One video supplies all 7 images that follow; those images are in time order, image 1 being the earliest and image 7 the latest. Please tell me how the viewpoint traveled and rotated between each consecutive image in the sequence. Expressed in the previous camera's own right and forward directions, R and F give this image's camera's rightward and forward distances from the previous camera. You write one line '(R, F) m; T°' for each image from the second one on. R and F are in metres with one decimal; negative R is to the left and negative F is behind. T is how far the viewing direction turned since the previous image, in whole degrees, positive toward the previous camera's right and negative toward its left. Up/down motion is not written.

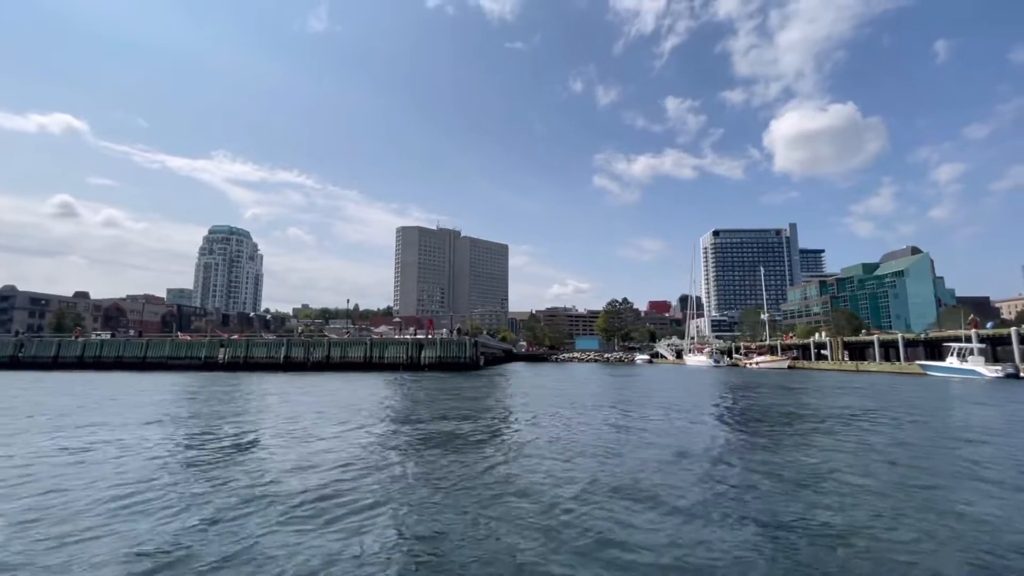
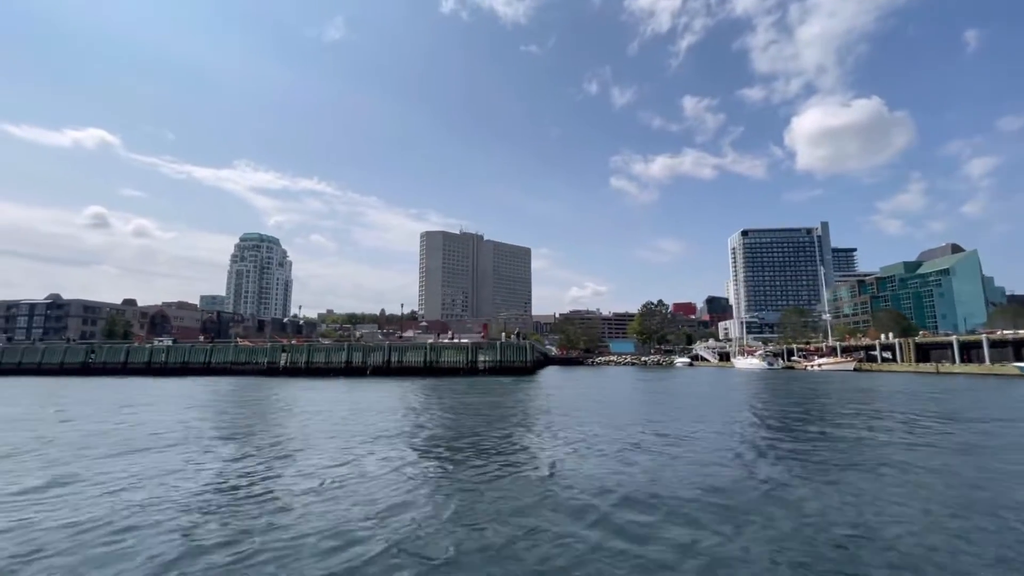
(-2.8, +0.1) m; -2°
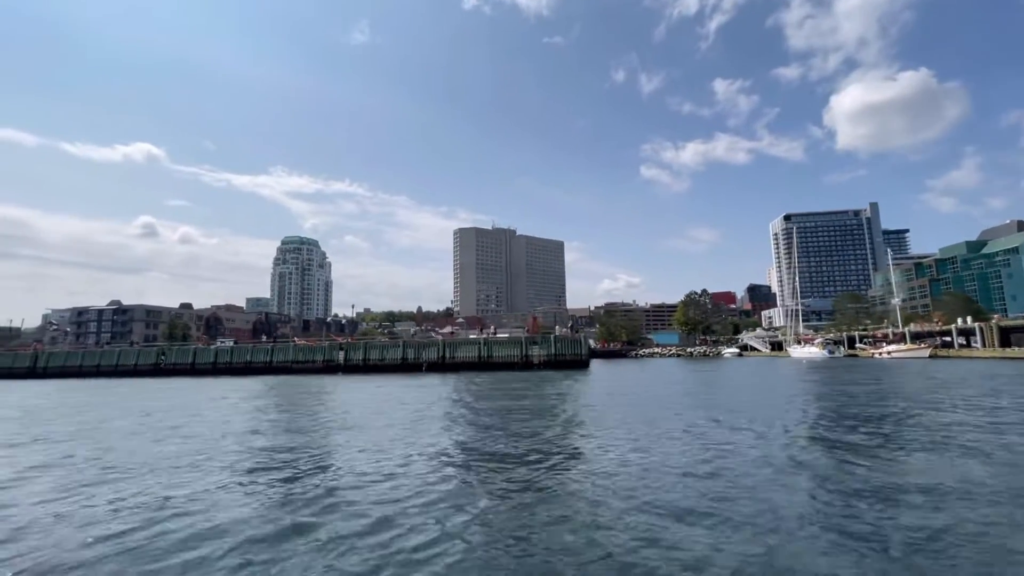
(-1.4, +0.2) m; -4°
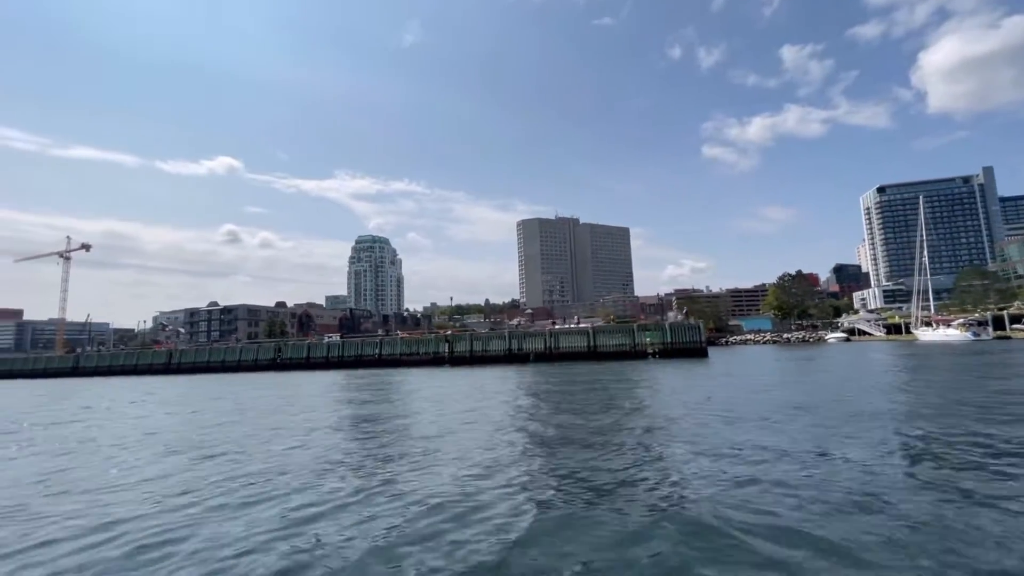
(-3.3, +0.6) m; -7°
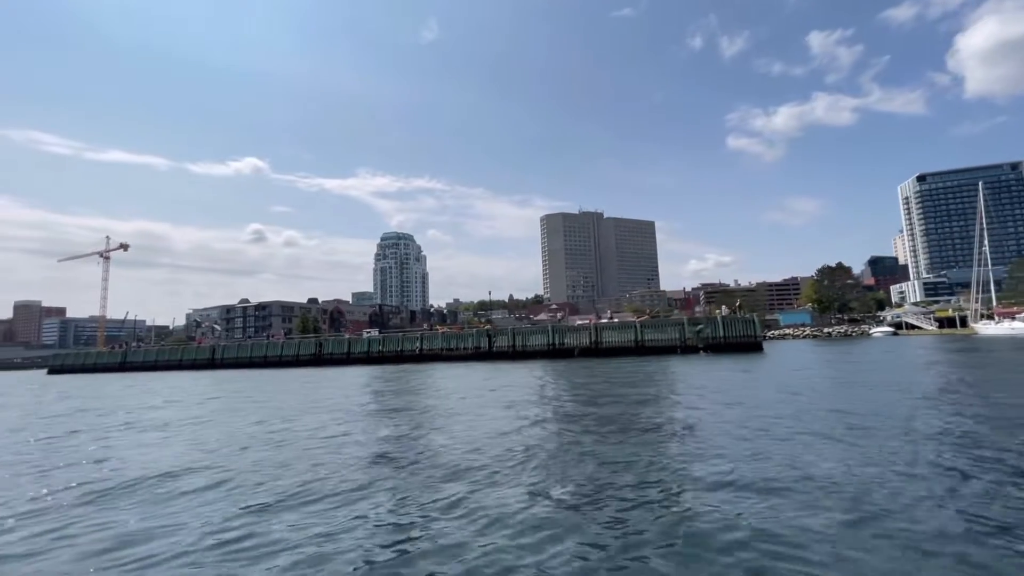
(-1.6, +0.5) m; -2°
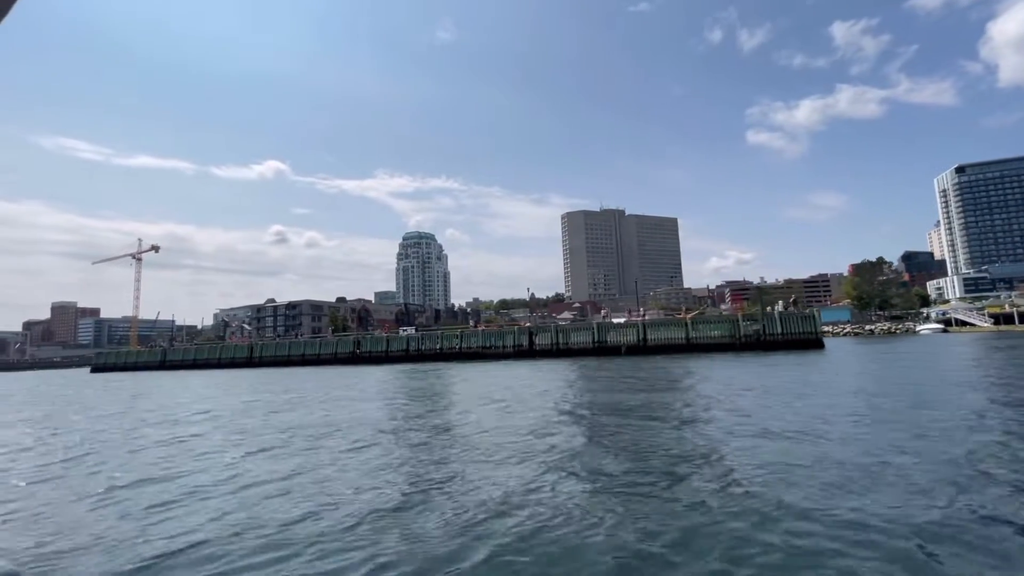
(-1.8, +0.7) m; -2°
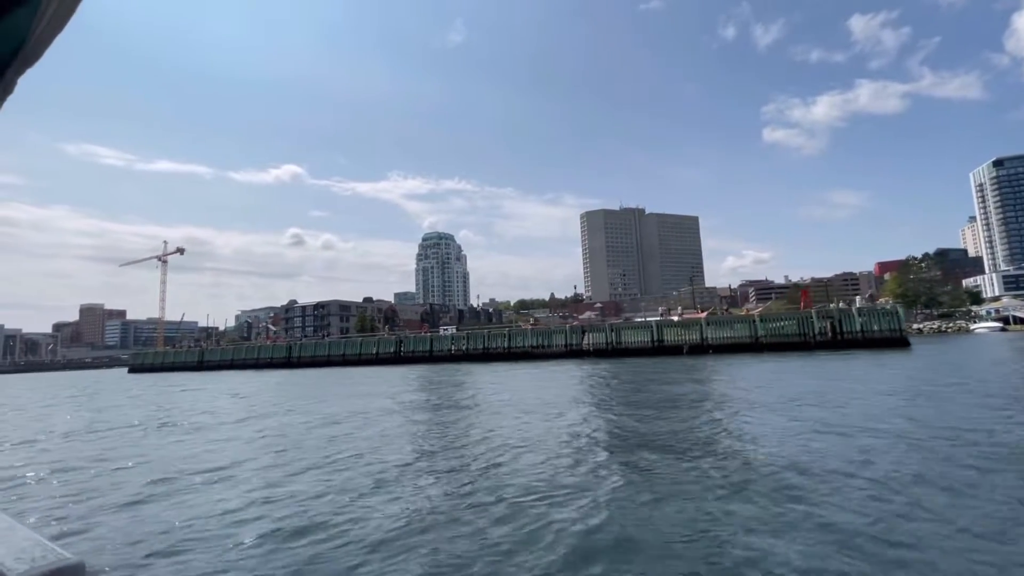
(-2.7, +1.2) m; -2°
